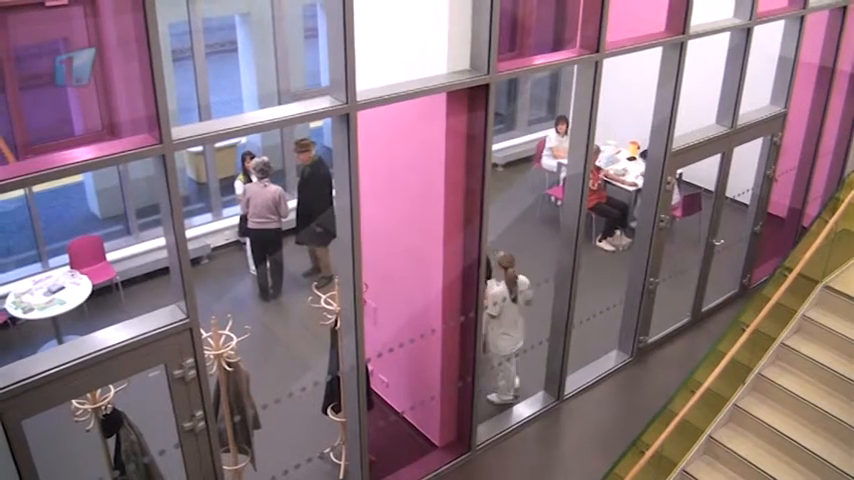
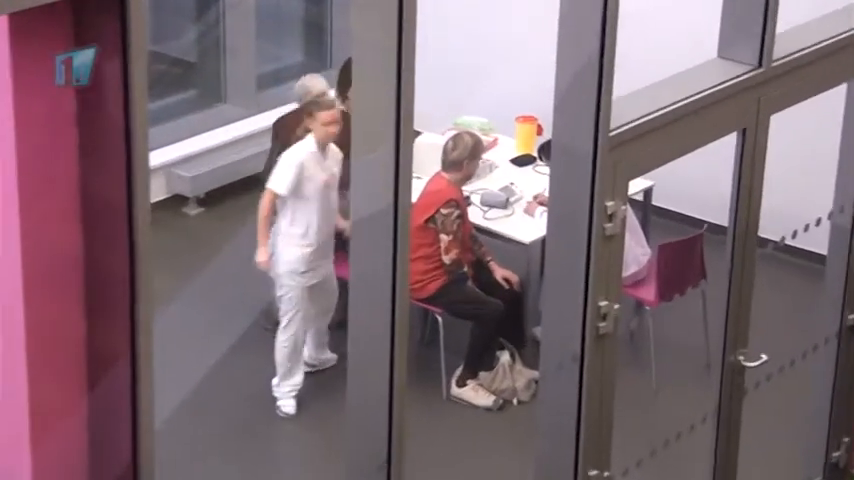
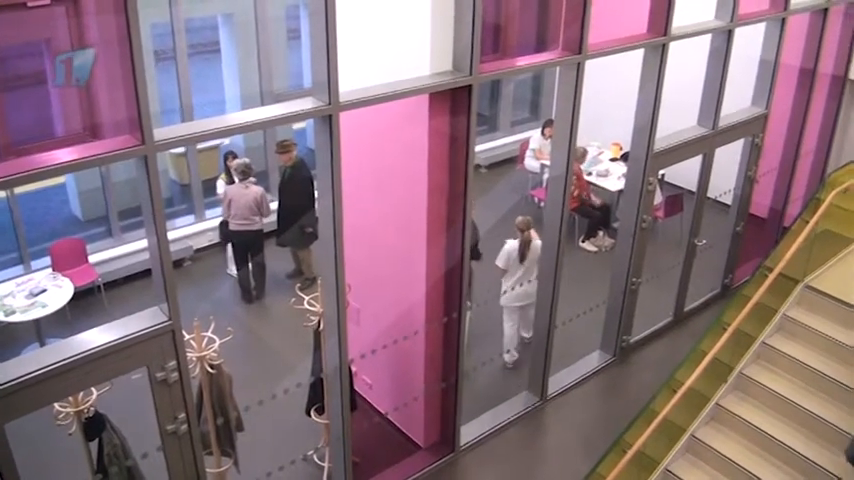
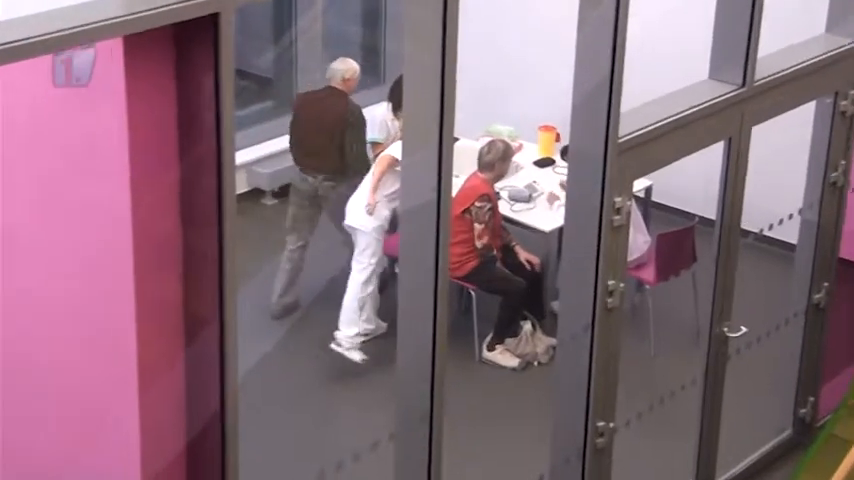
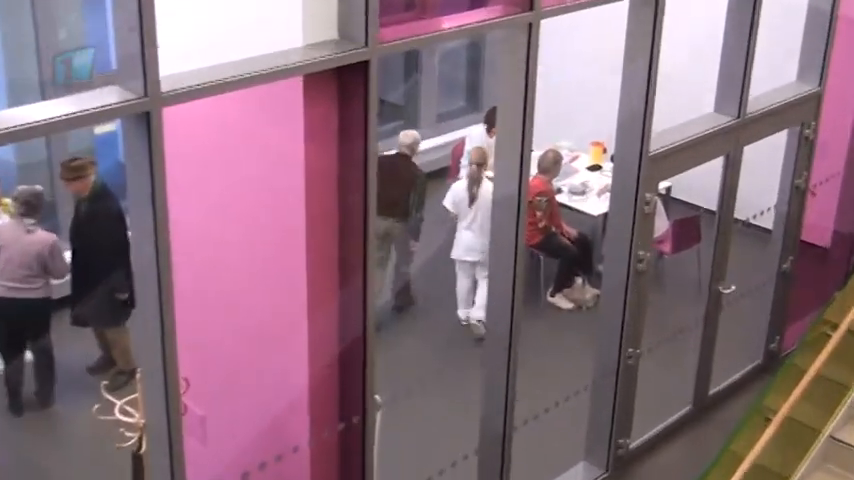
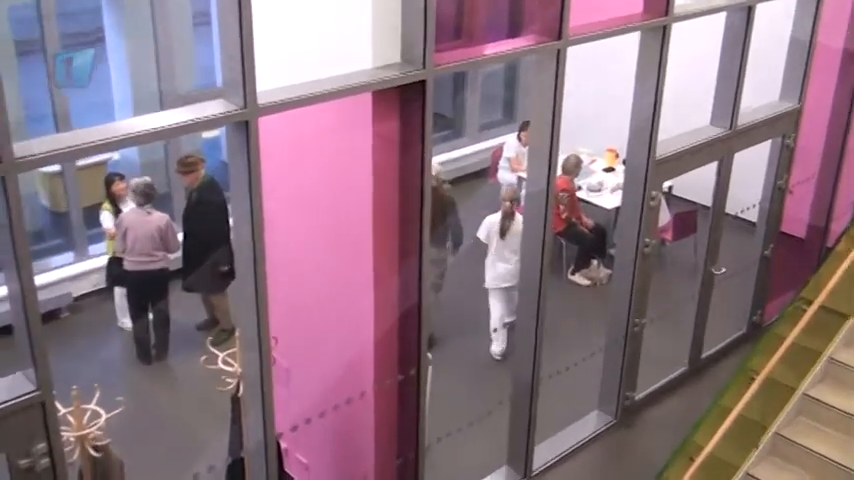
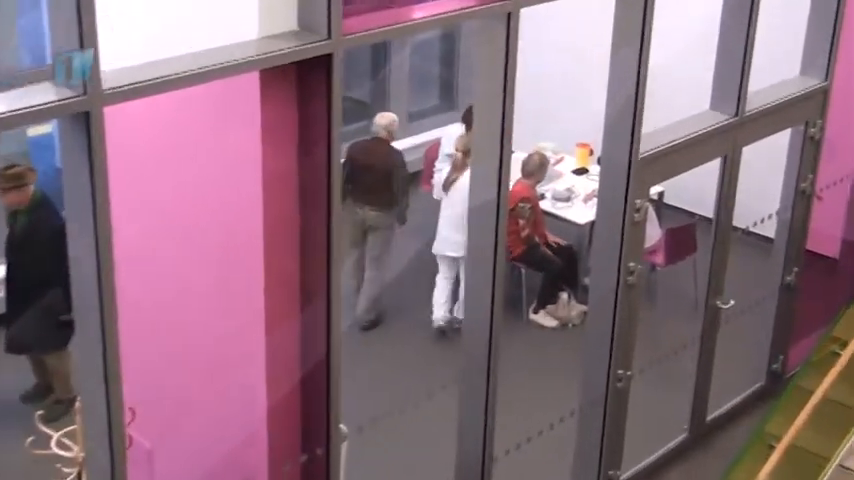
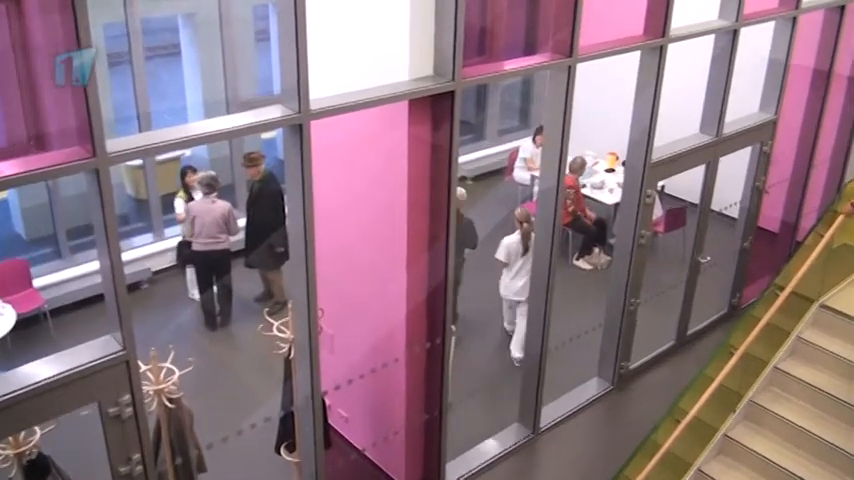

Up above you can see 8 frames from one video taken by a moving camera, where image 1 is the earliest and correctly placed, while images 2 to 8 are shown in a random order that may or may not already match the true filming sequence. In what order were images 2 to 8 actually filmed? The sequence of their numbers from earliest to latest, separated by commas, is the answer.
3, 8, 6, 5, 7, 4, 2
